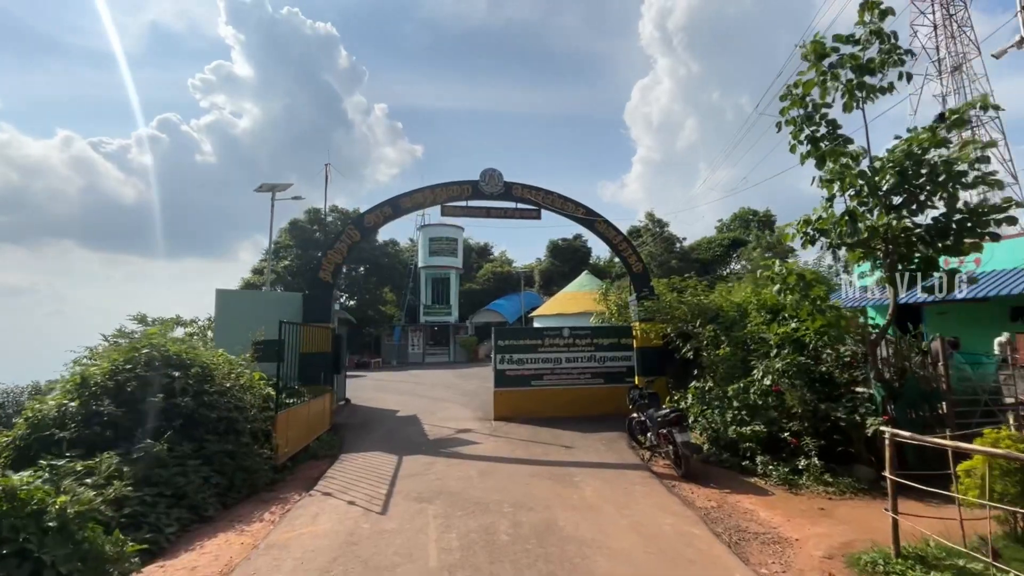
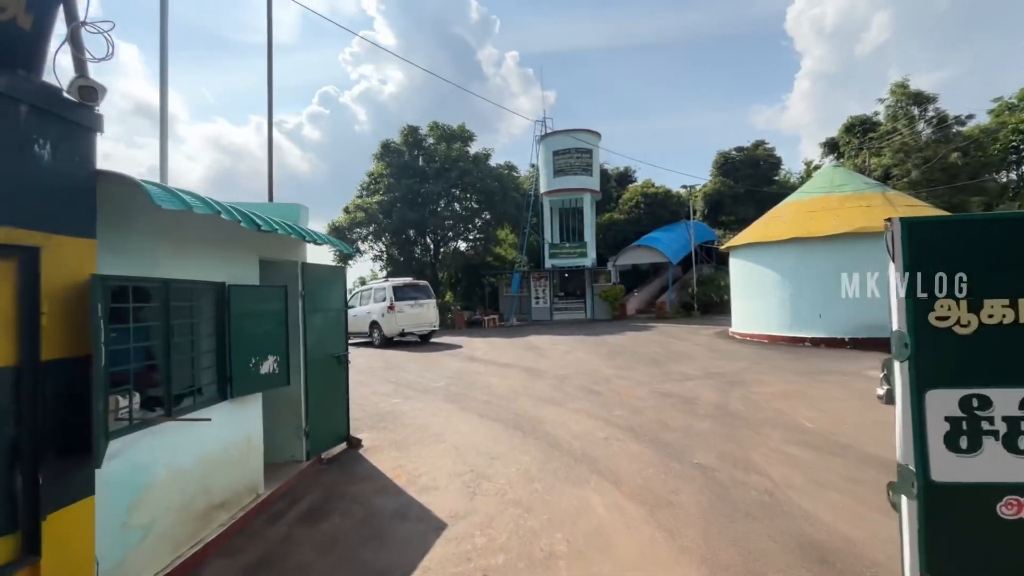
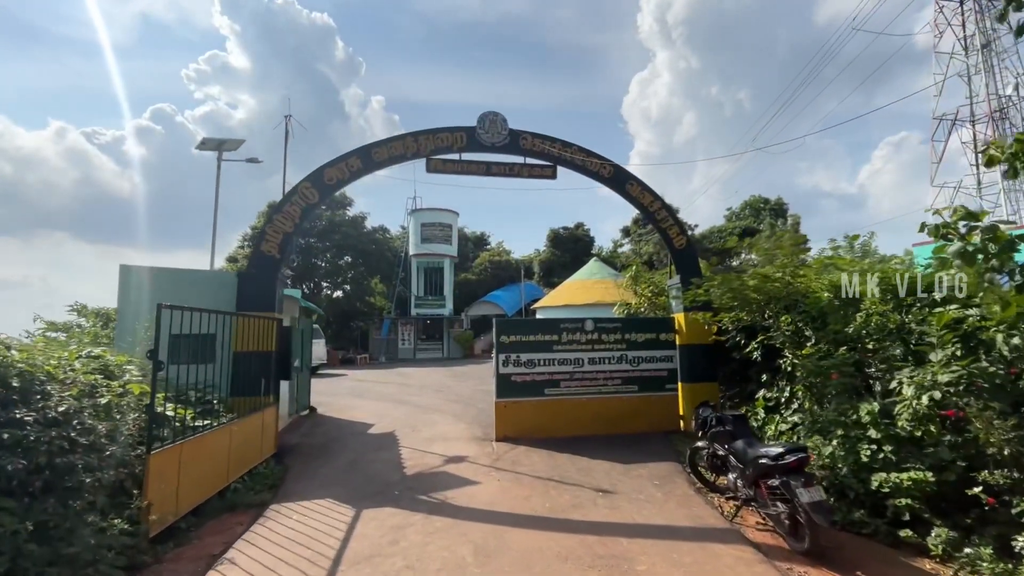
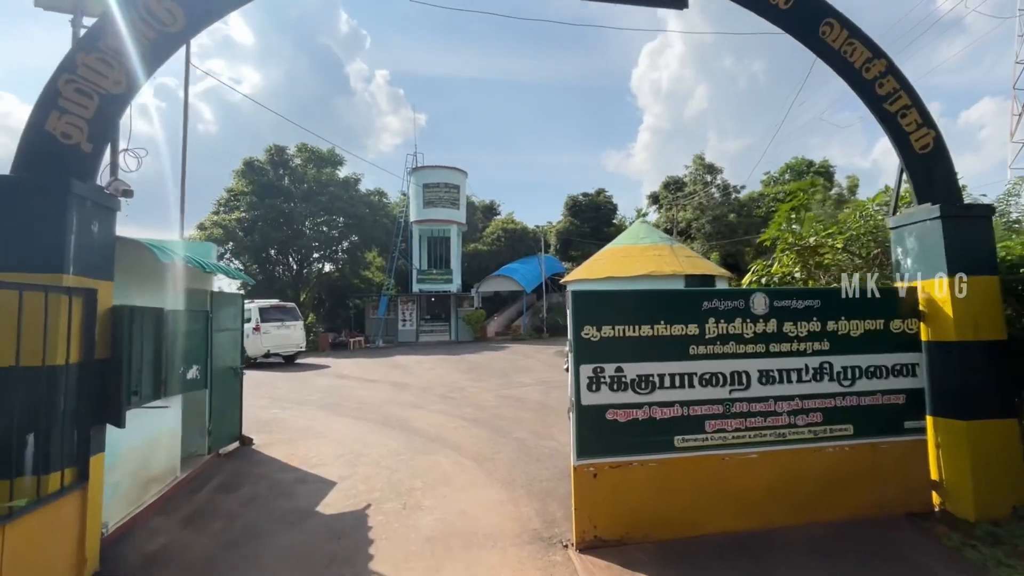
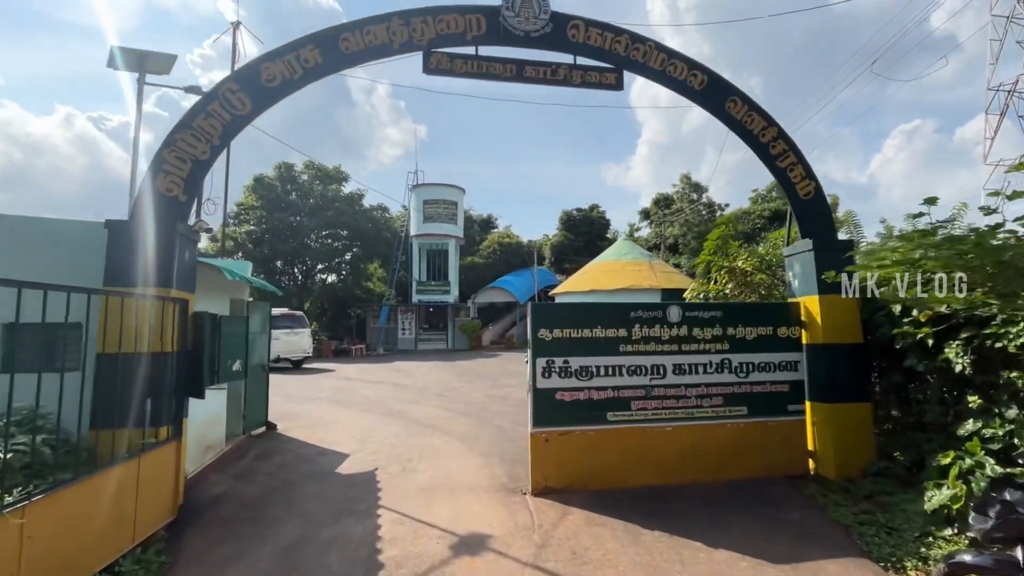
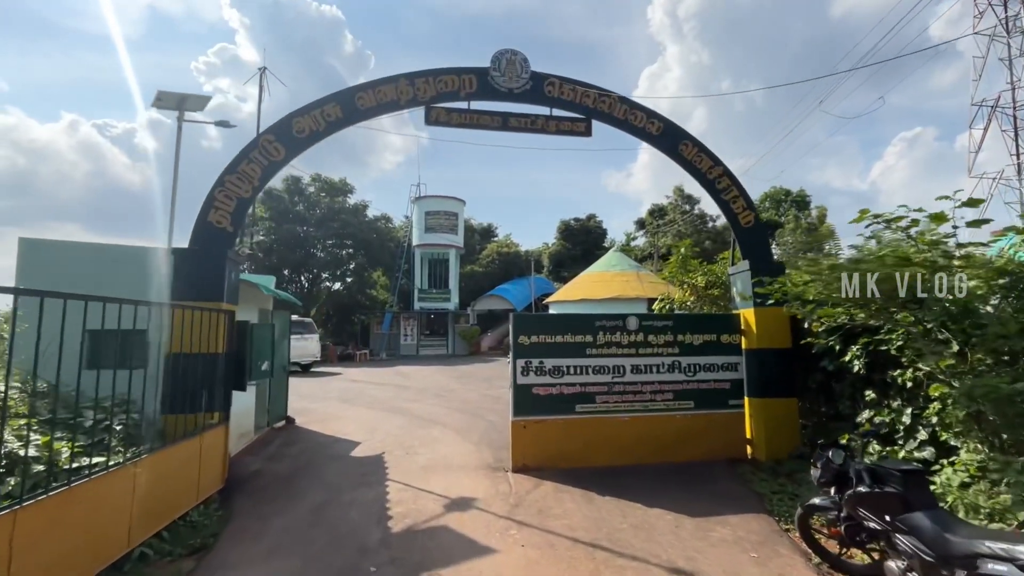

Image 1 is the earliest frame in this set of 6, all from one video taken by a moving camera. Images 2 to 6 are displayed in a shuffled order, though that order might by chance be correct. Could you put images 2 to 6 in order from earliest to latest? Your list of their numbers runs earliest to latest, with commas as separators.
3, 6, 5, 4, 2
